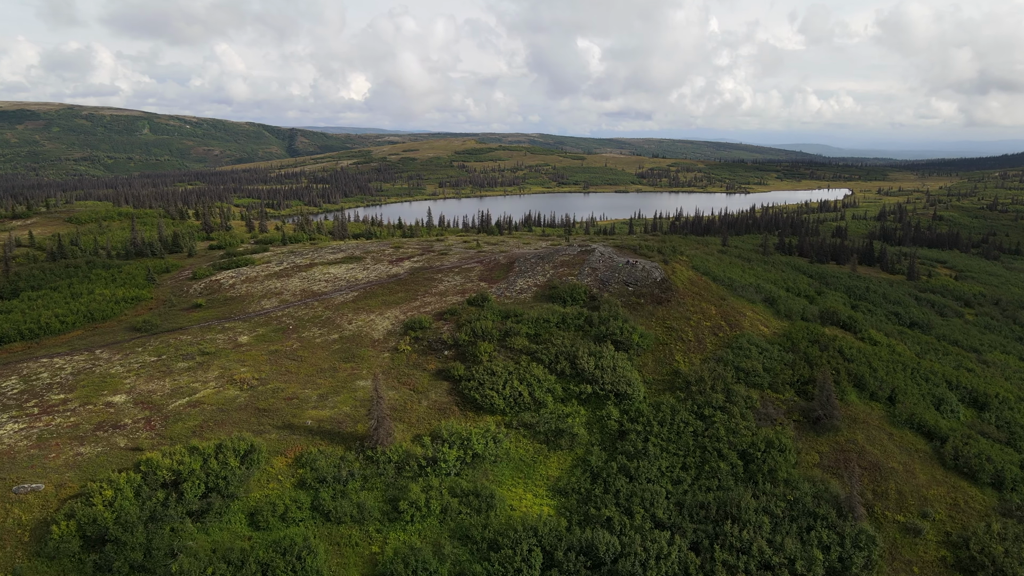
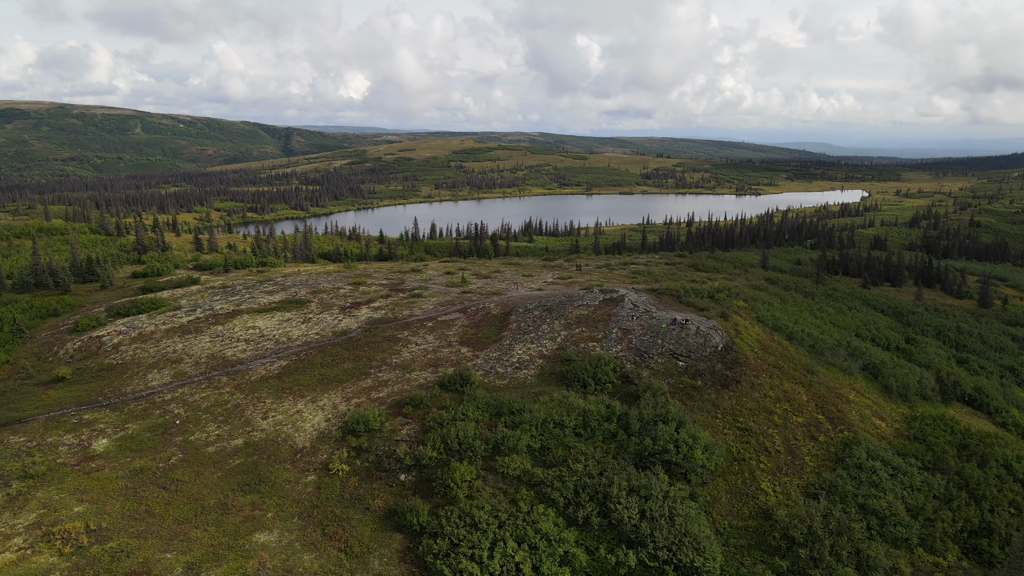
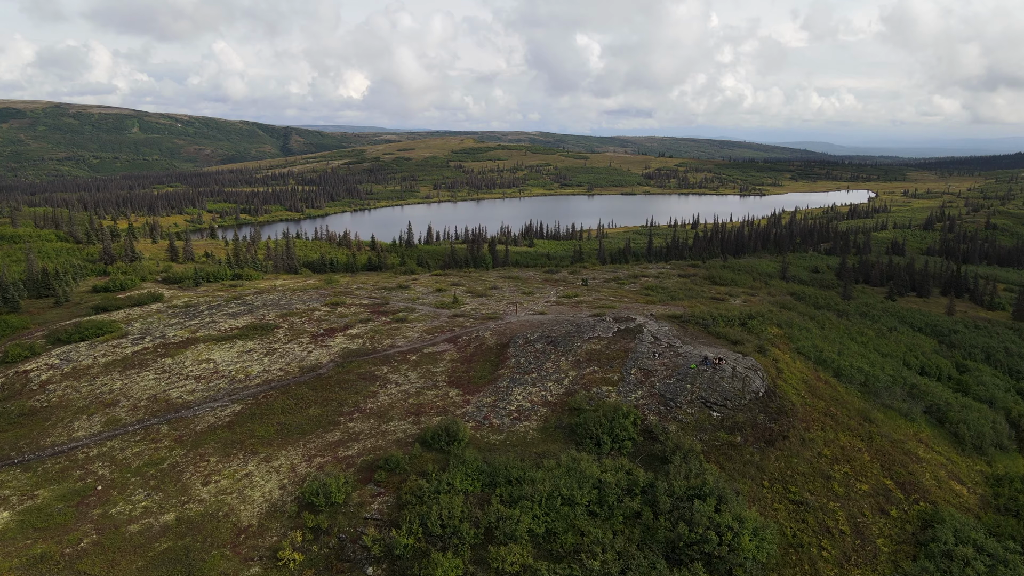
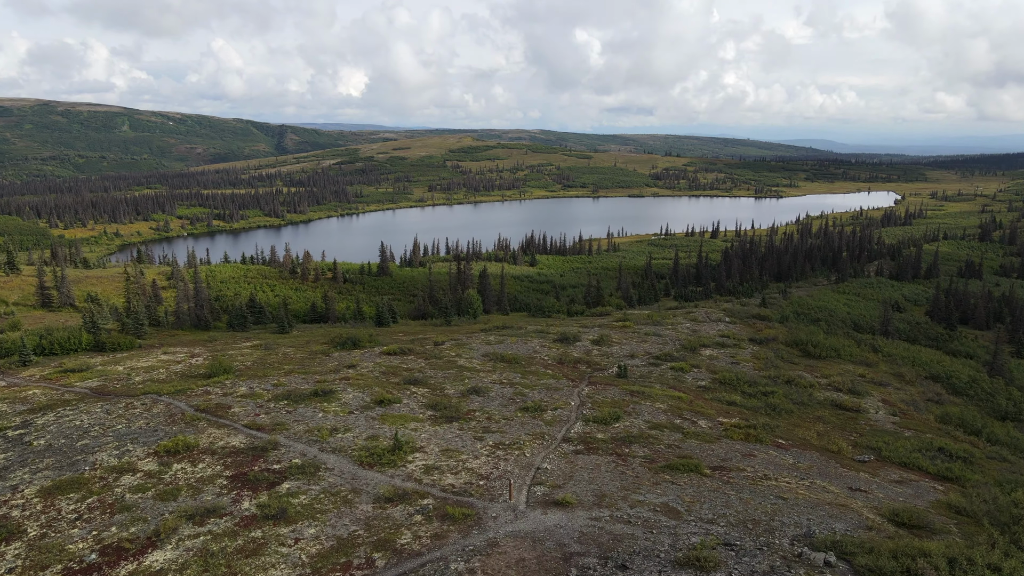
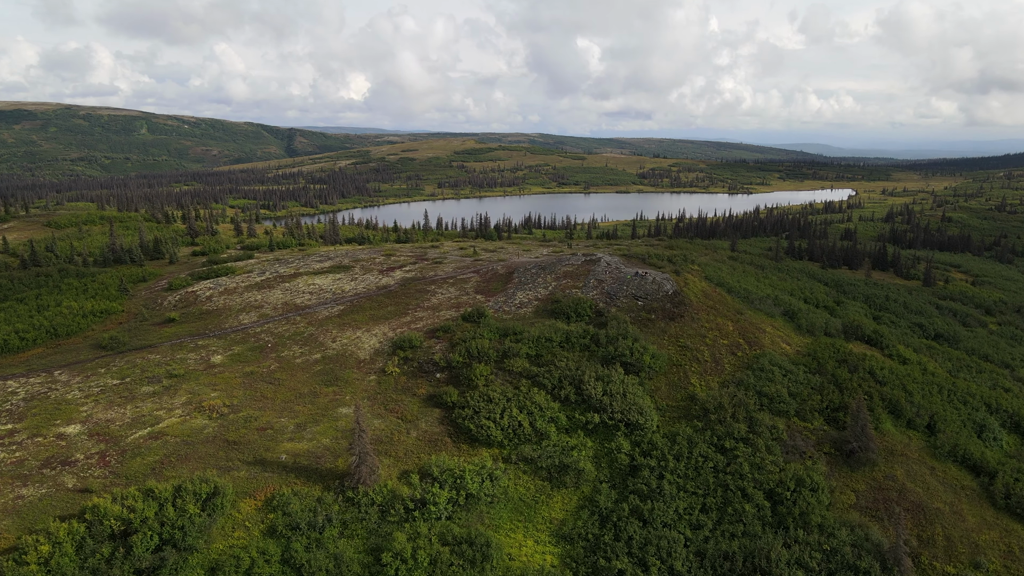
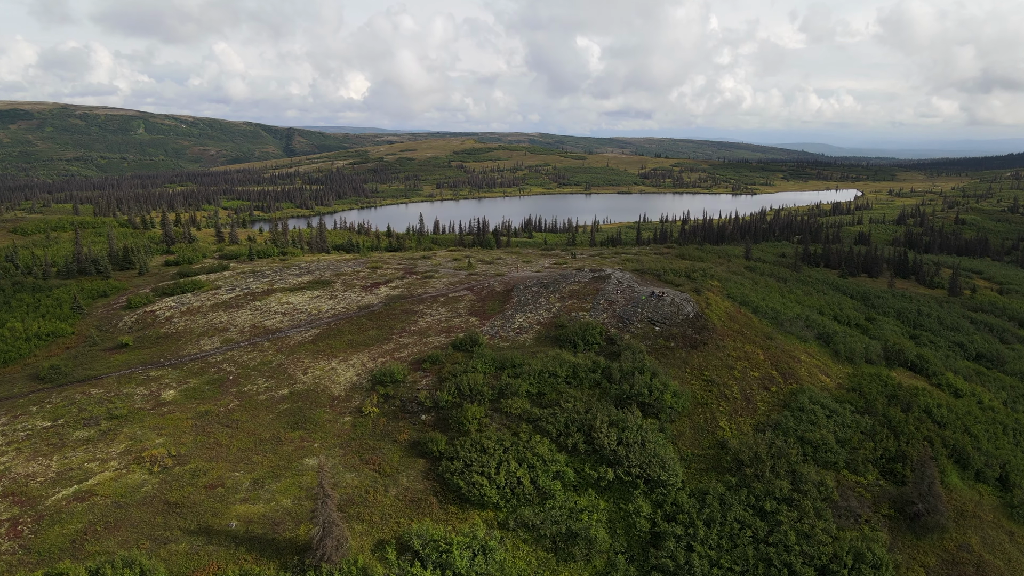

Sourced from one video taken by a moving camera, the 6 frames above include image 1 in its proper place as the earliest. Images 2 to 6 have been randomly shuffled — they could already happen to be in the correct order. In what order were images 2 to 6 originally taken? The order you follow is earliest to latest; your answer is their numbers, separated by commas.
5, 6, 2, 3, 4
